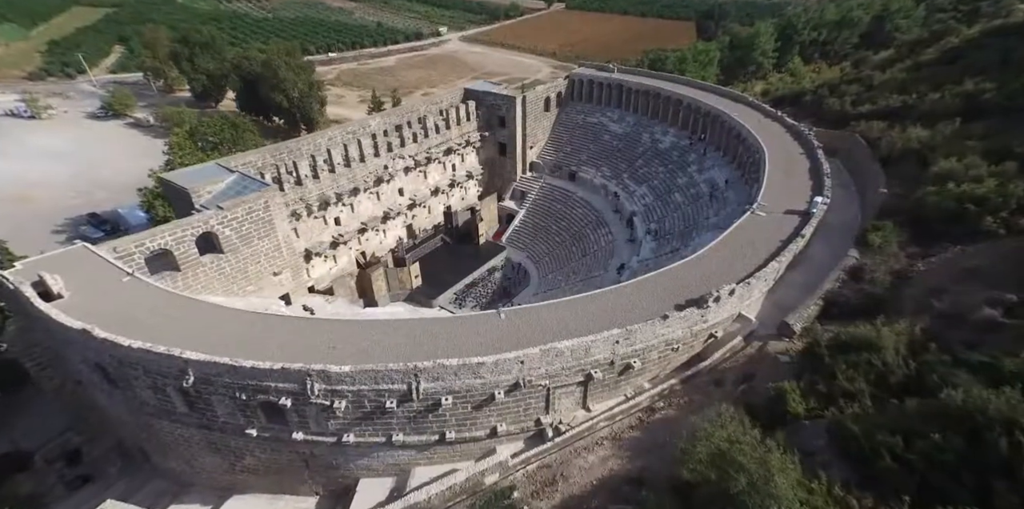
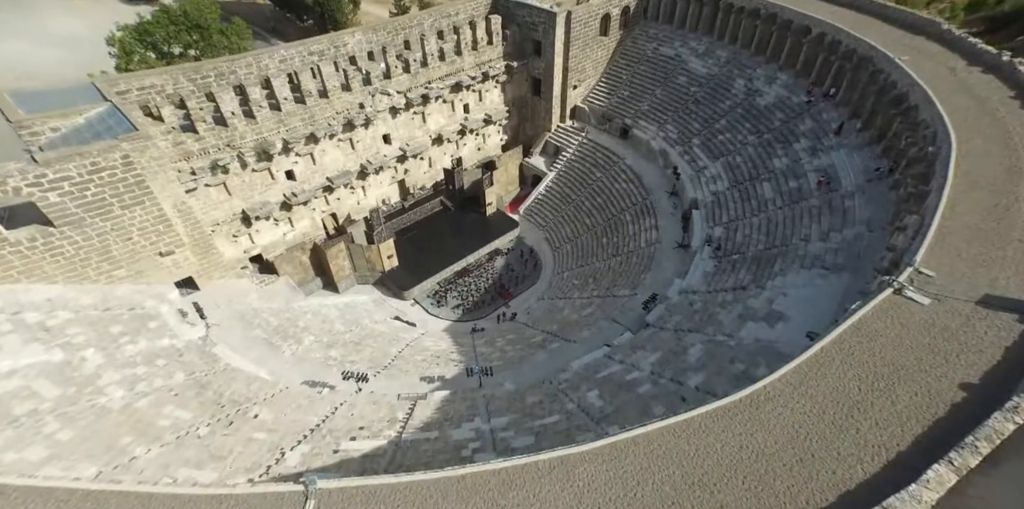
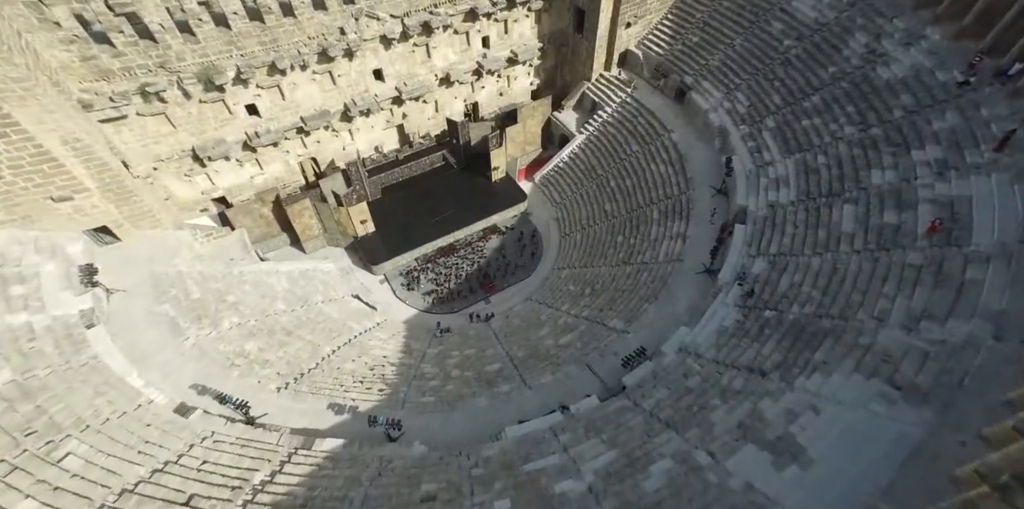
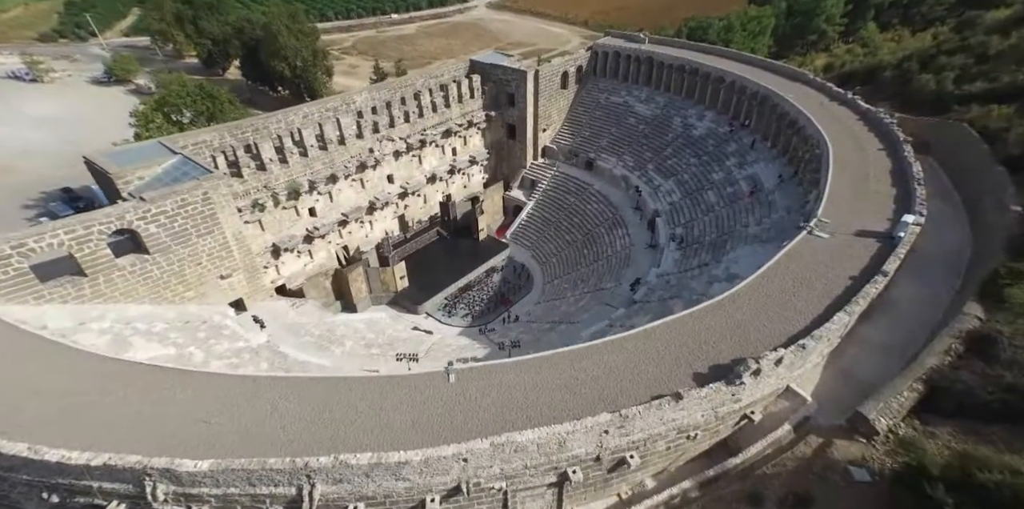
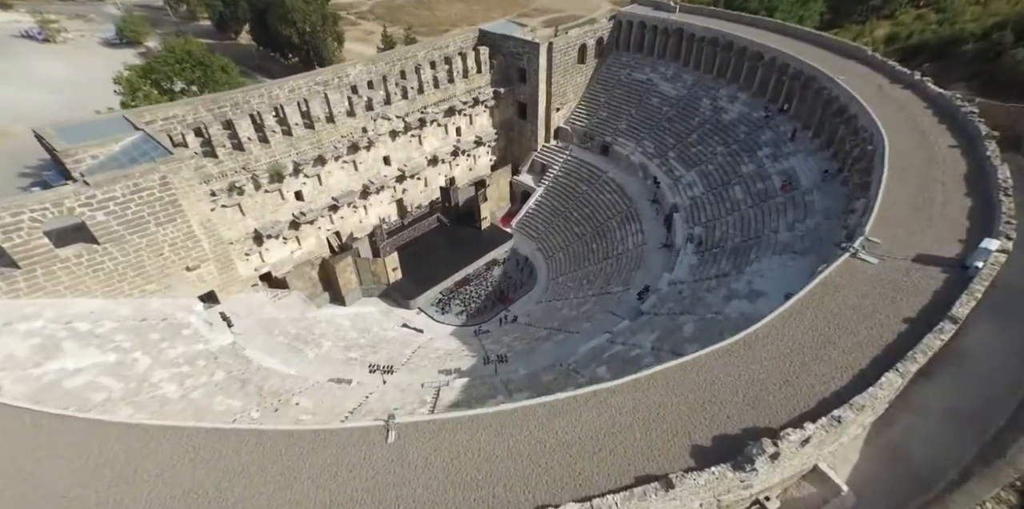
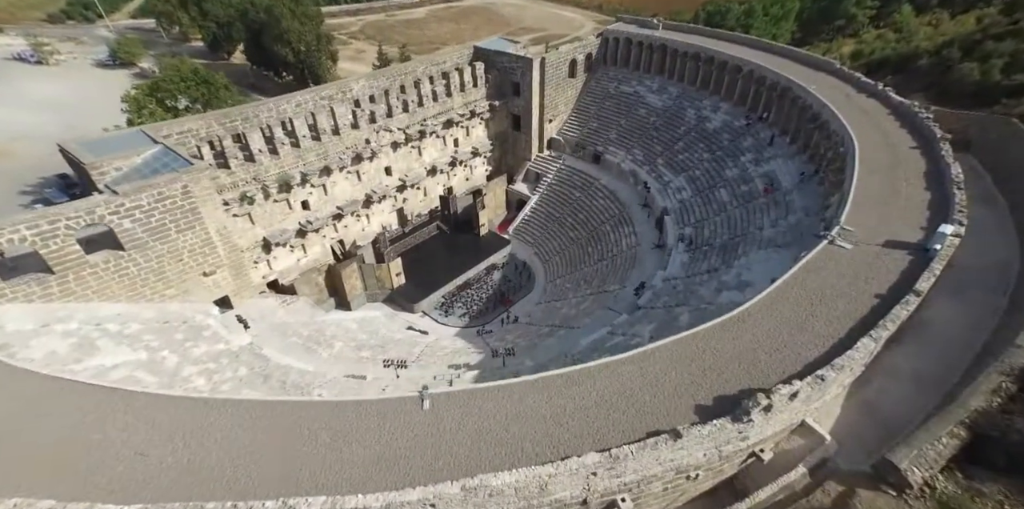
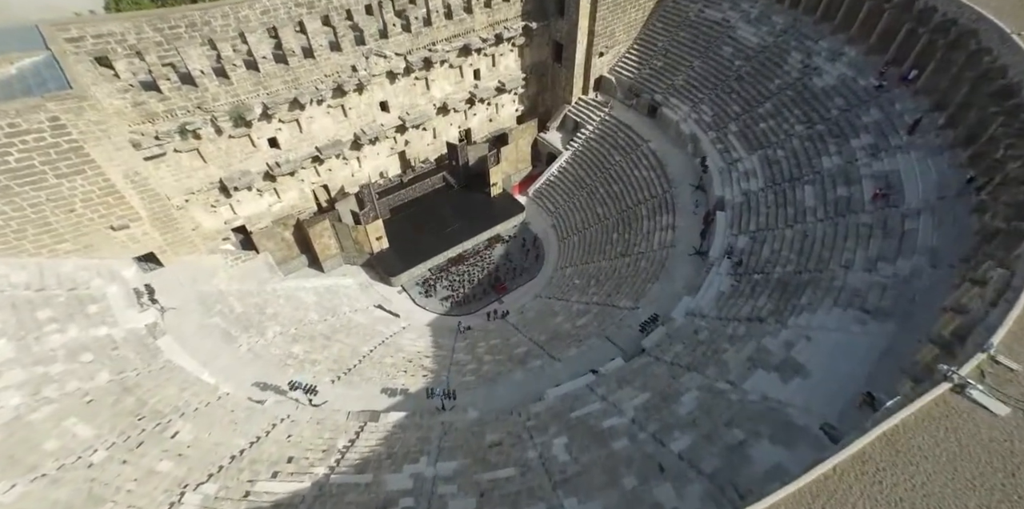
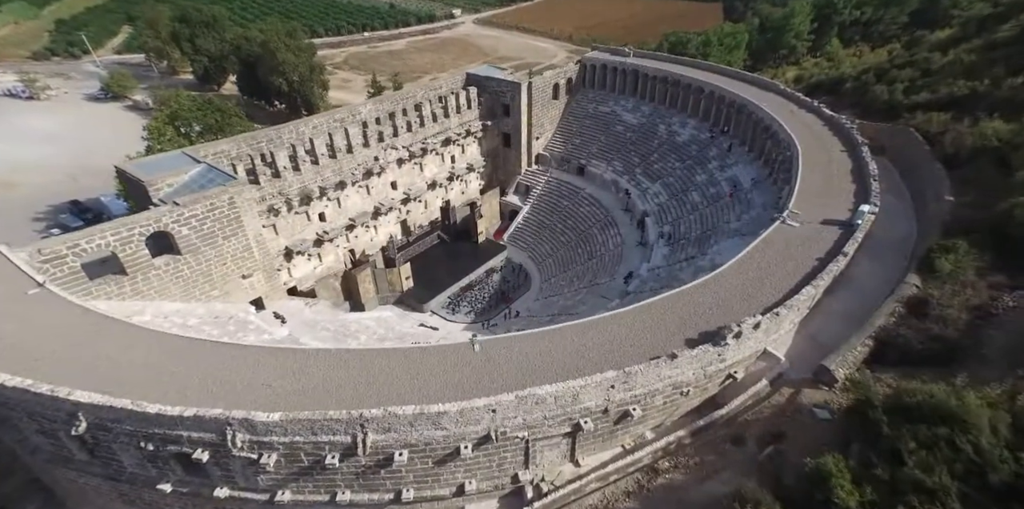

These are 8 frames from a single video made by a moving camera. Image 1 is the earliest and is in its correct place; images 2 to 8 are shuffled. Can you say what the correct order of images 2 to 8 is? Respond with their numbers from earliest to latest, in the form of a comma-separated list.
8, 4, 6, 5, 2, 7, 3
